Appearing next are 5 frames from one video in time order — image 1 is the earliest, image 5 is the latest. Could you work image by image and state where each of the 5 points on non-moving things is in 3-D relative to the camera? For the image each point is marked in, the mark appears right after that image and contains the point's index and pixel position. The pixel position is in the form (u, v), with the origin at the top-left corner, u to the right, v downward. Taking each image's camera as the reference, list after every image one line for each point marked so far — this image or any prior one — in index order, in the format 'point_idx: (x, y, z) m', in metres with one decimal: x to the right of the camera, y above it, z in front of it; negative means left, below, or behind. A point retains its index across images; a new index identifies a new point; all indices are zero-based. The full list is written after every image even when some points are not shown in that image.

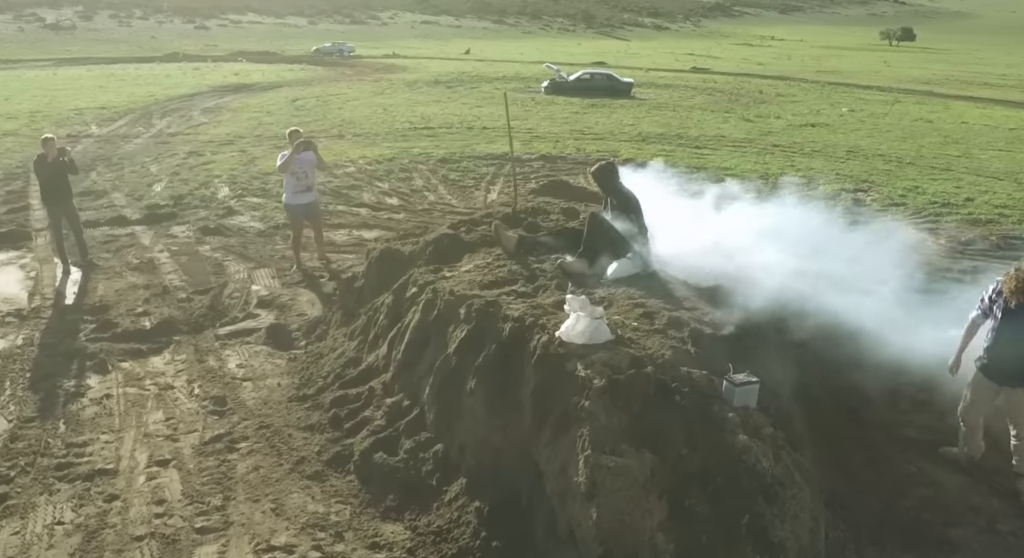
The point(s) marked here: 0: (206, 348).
0: (-2.8, -0.6, +7.3) m
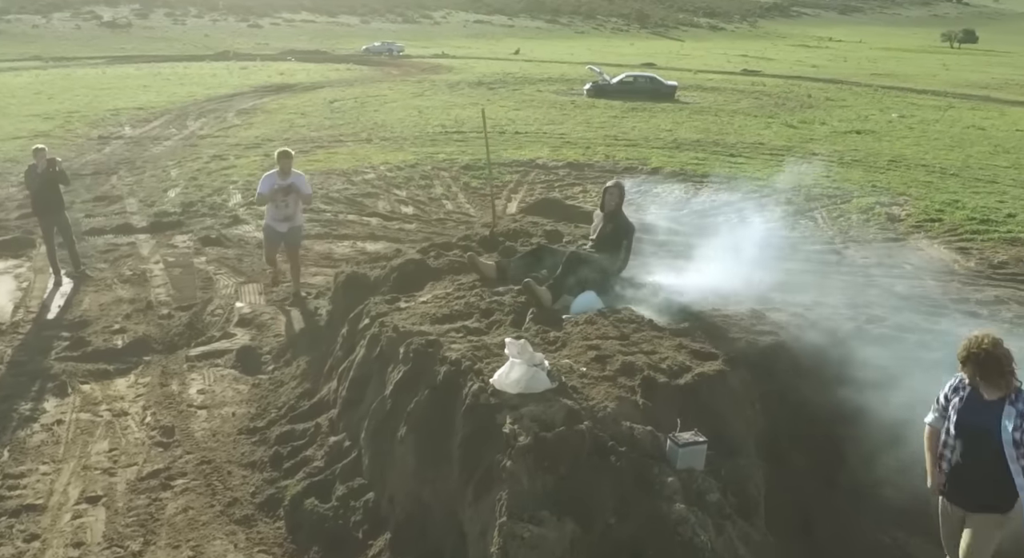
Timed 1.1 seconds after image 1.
0: (-3.1, -0.8, +7.1) m
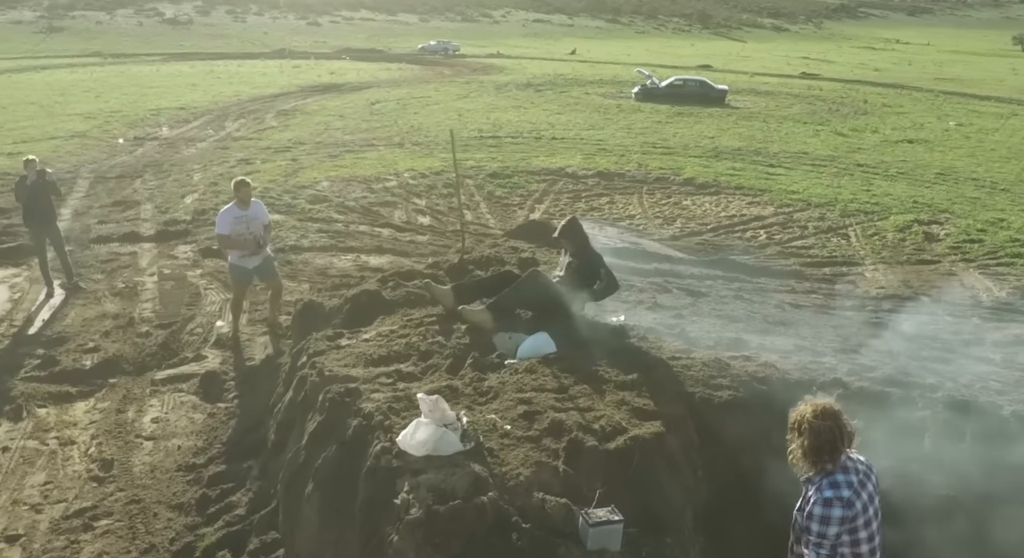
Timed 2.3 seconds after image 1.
0: (-3.4, -1.1, +7.0) m
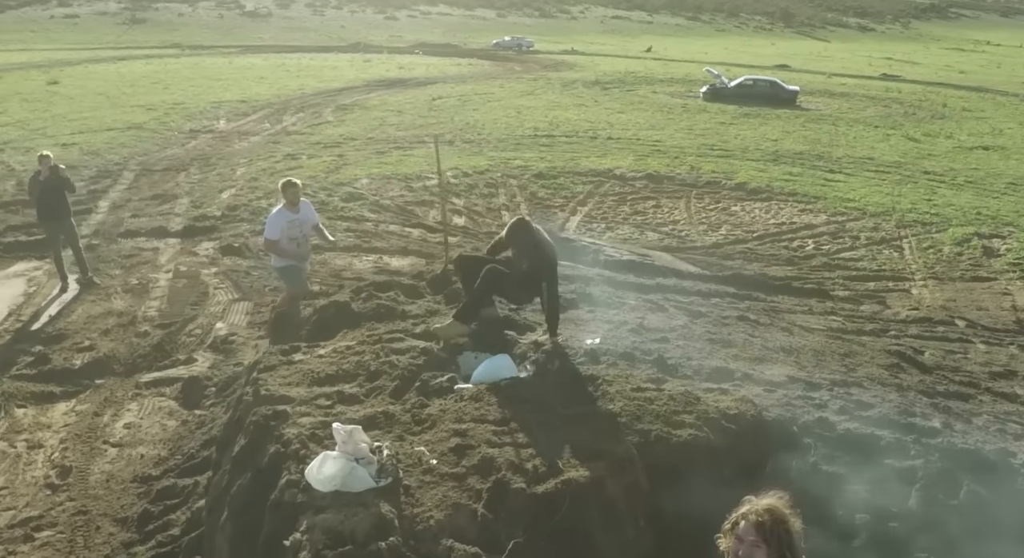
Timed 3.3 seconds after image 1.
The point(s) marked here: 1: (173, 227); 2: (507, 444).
0: (-3.6, -1.1, +7.0) m
1: (-6.6, +1.0, +14.9) m
2: (0.0, -0.9, +4.1) m
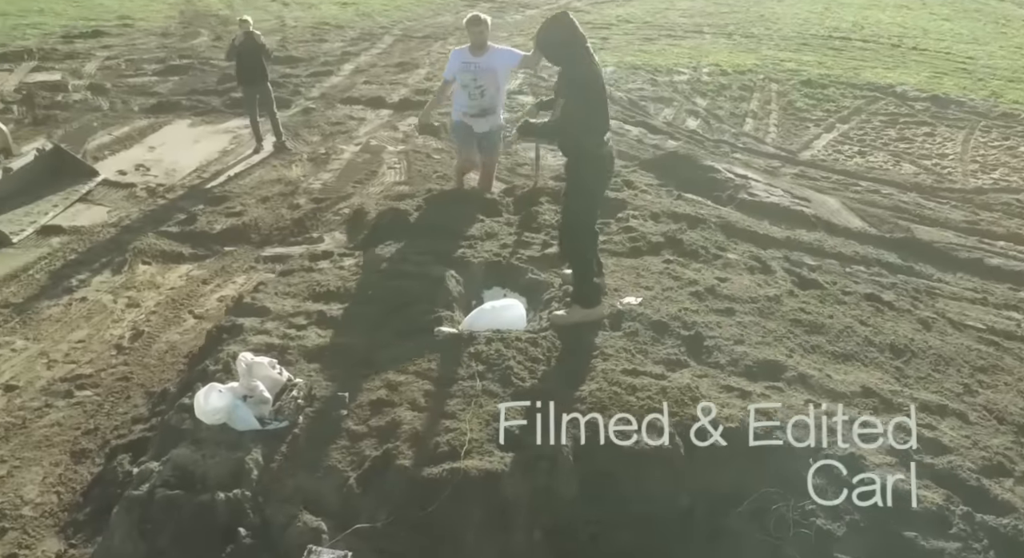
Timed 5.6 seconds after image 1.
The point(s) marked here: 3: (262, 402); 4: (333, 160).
0: (-2.8, +0.1, +7.6) m
1: (-2.7, +3.6, +15.5) m
2: (-0.4, -0.6, +3.7) m
3: (-1.2, -0.6, +3.5) m
4: (-2.8, +1.7, +11.3) m
